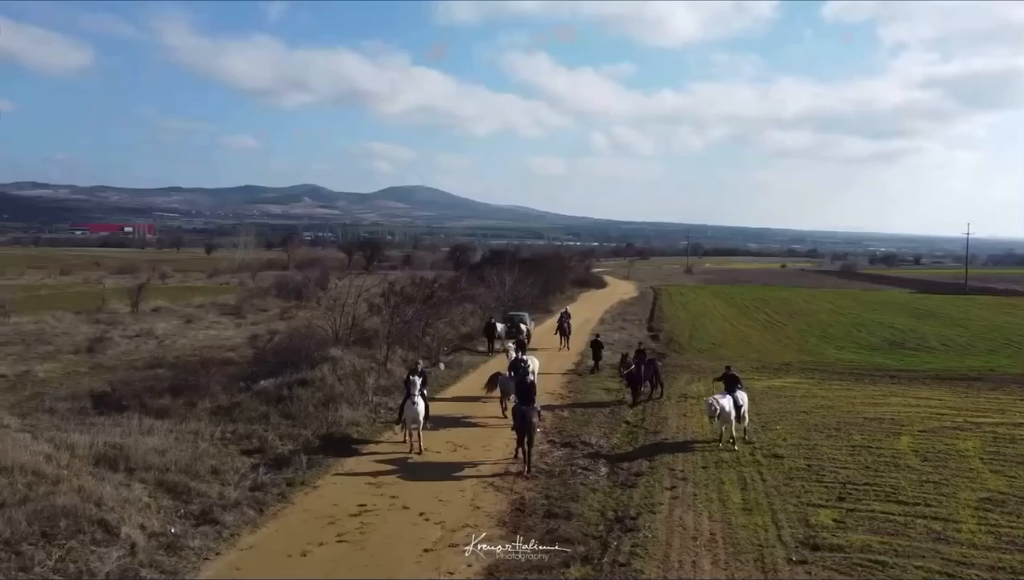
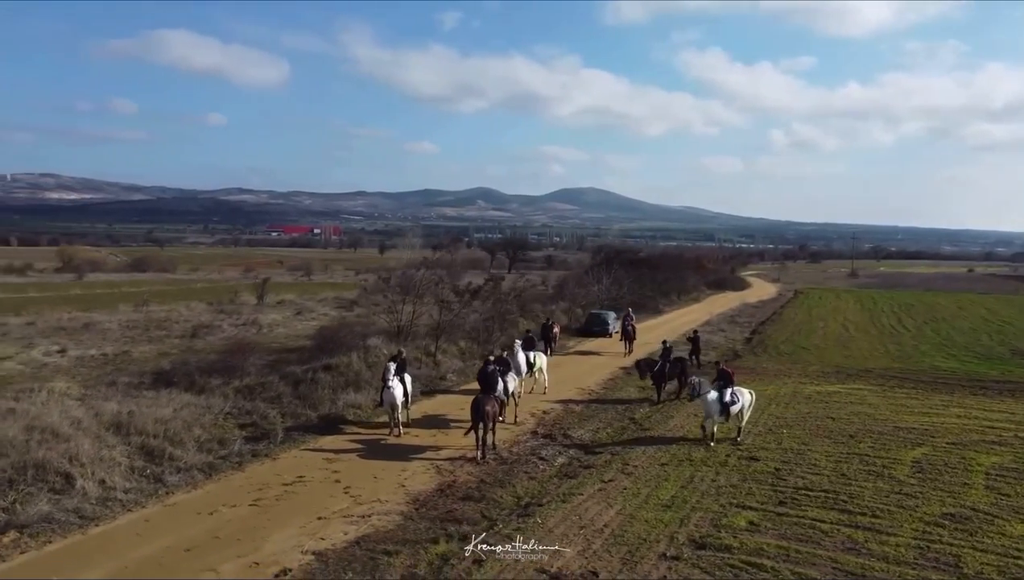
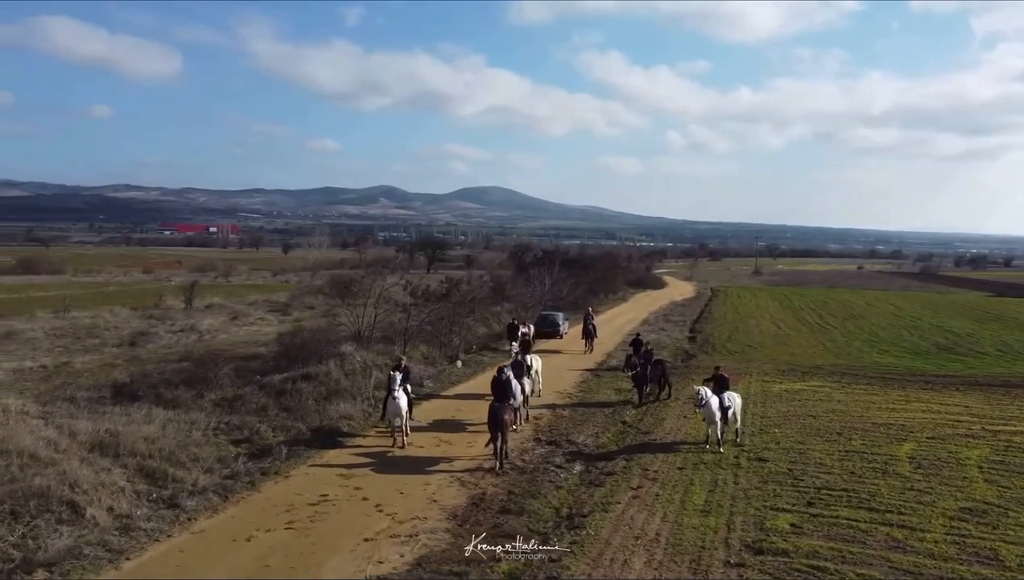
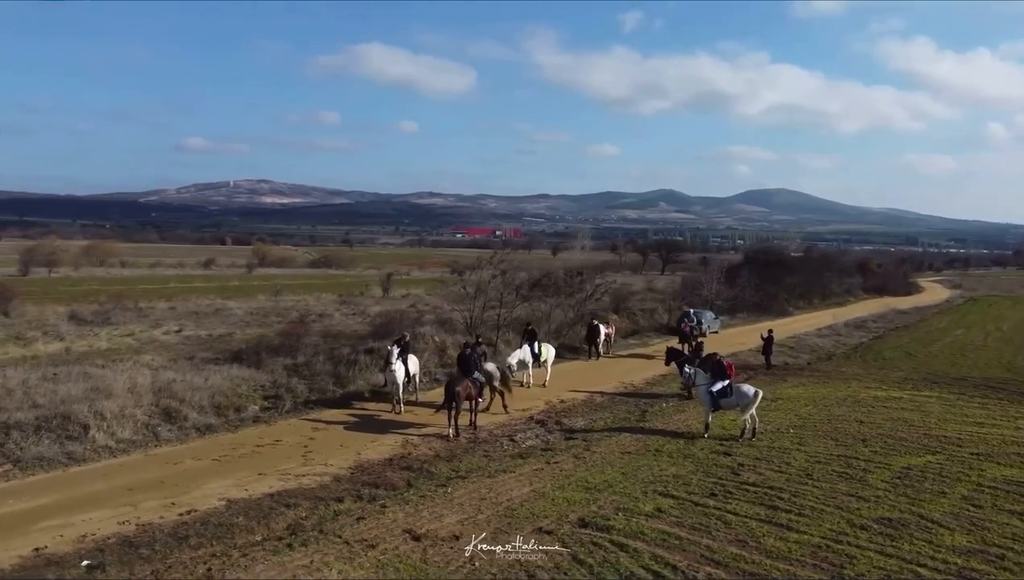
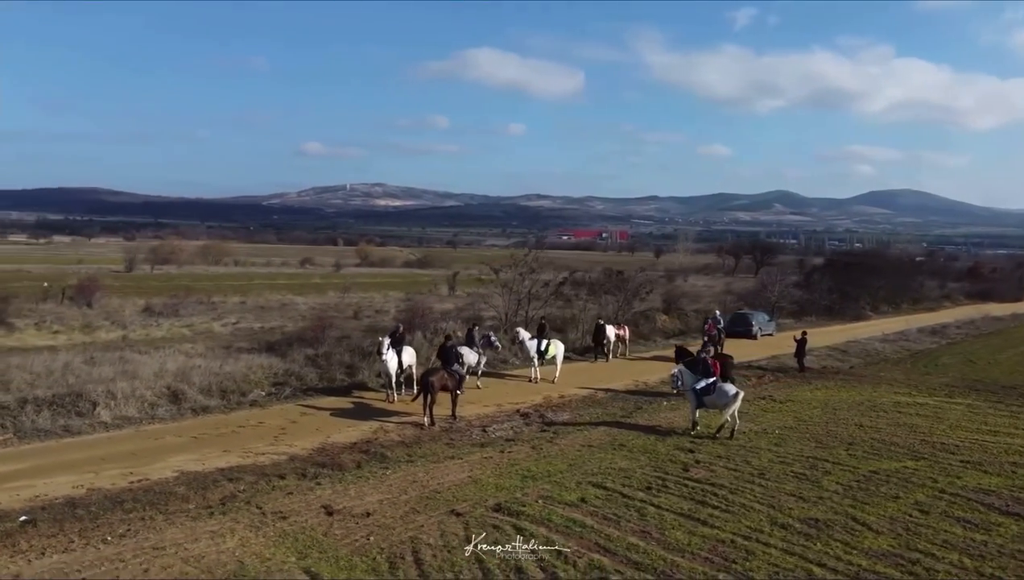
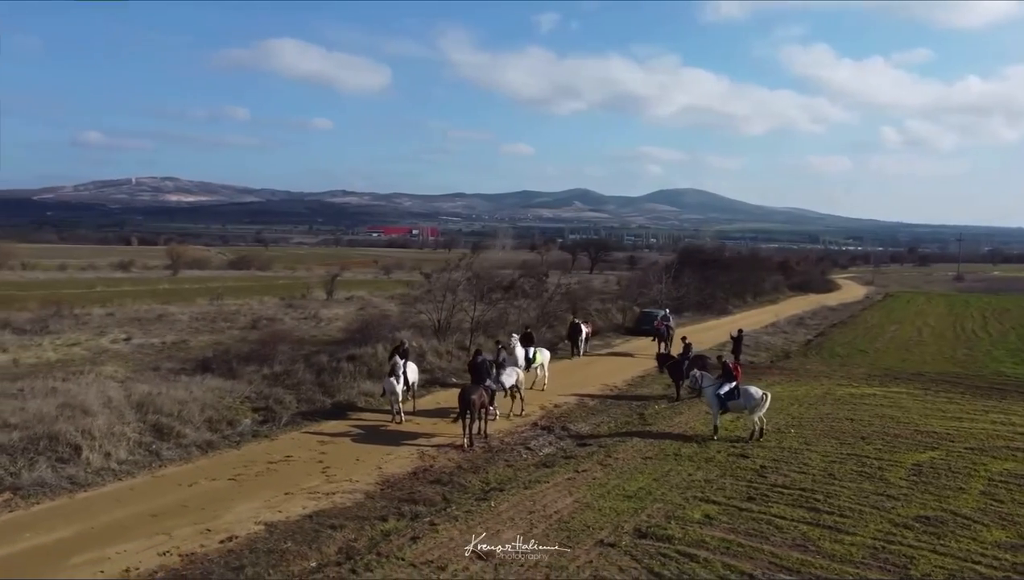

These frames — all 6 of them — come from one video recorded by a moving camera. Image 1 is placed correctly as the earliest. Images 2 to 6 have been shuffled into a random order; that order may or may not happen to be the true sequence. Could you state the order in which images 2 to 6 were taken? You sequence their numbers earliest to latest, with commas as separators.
3, 2, 6, 4, 5
